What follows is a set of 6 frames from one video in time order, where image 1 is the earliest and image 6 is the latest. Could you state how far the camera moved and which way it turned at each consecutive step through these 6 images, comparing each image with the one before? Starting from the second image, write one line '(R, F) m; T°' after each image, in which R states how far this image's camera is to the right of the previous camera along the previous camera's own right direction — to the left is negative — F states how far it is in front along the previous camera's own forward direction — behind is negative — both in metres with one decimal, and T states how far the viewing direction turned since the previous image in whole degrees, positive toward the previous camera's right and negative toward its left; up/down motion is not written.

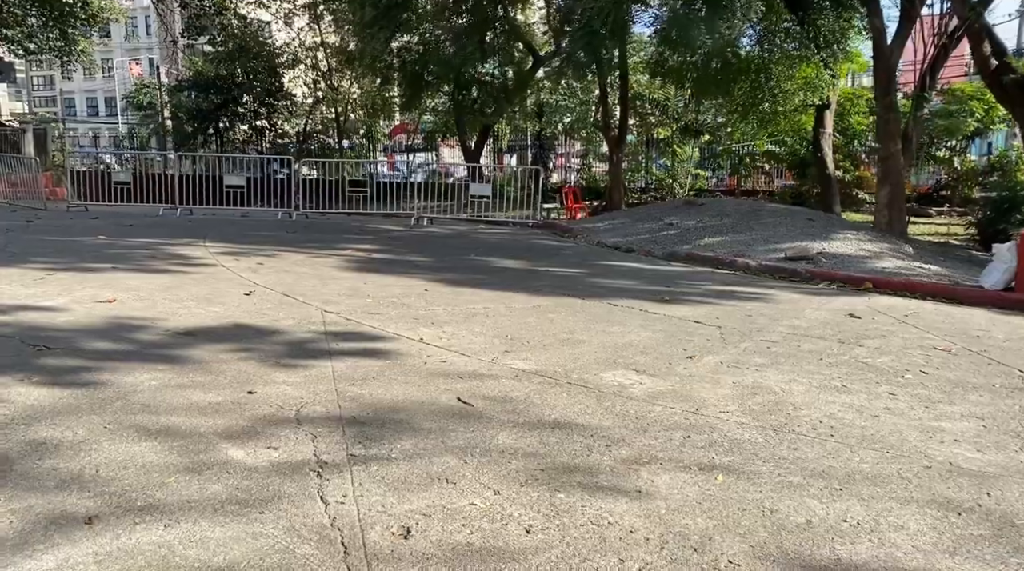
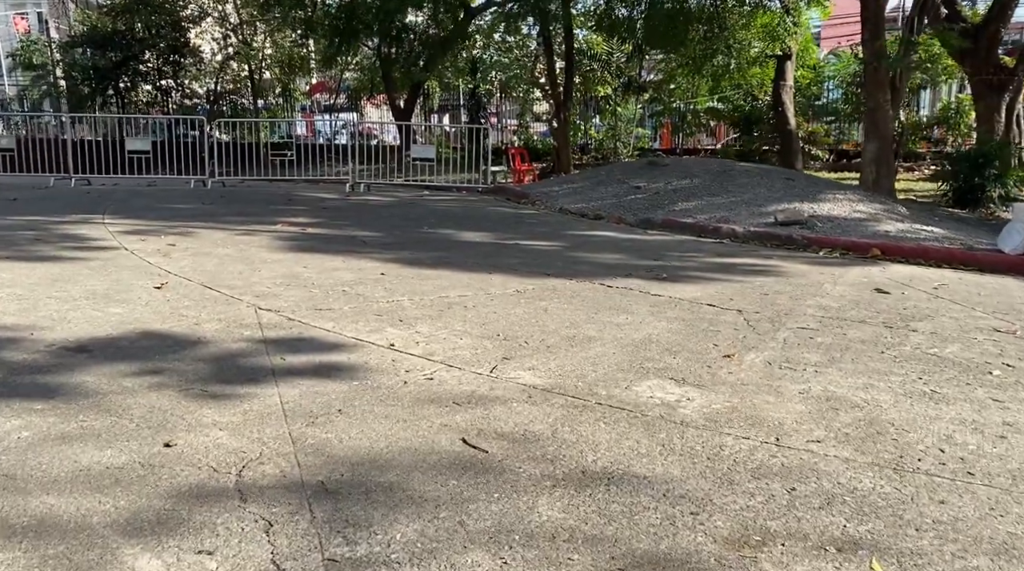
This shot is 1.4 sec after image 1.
(-0.4, +1.3) m; +5°
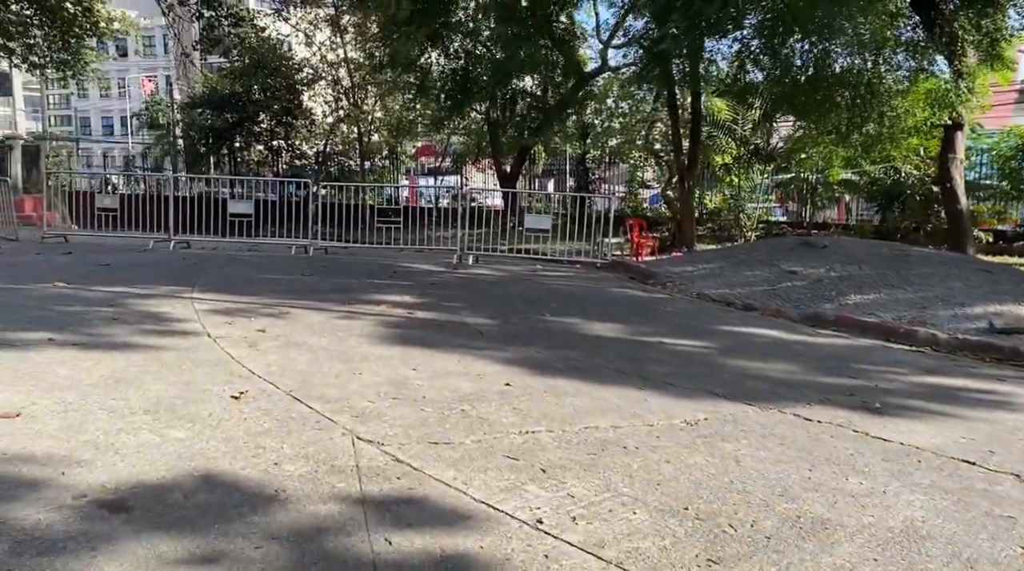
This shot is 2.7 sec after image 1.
(-0.5, +1.4) m; -6°
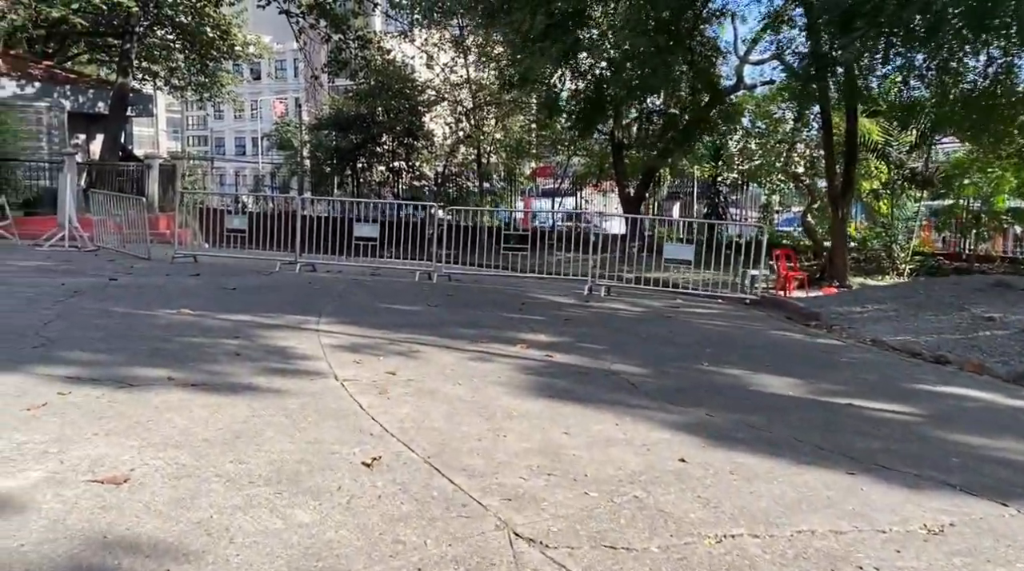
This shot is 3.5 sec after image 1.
(-0.4, +0.9) m; -7°
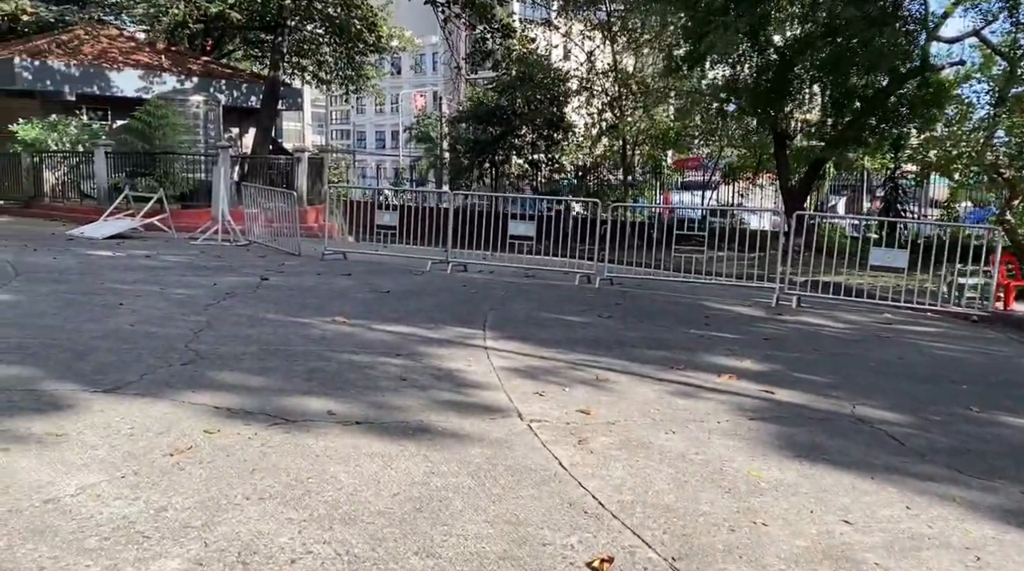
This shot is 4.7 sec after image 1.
(-0.6, +1.2) m; -9°
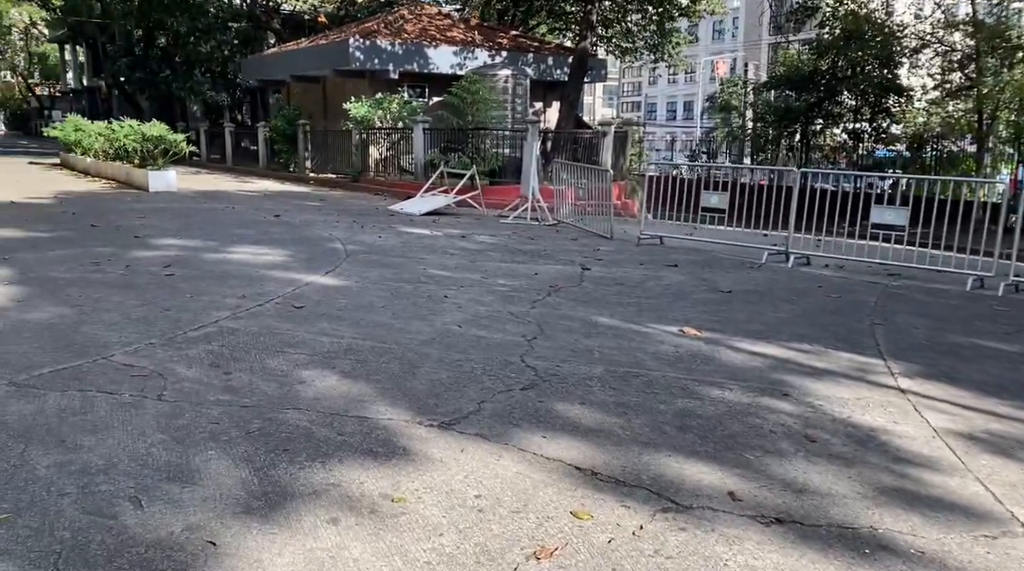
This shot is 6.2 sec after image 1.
(-0.9, +1.4) m; -19°
